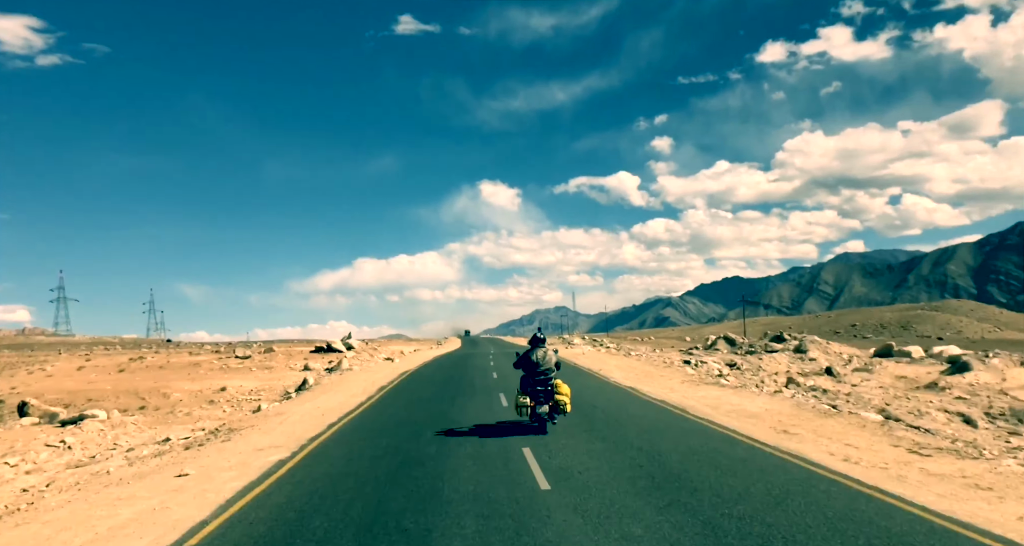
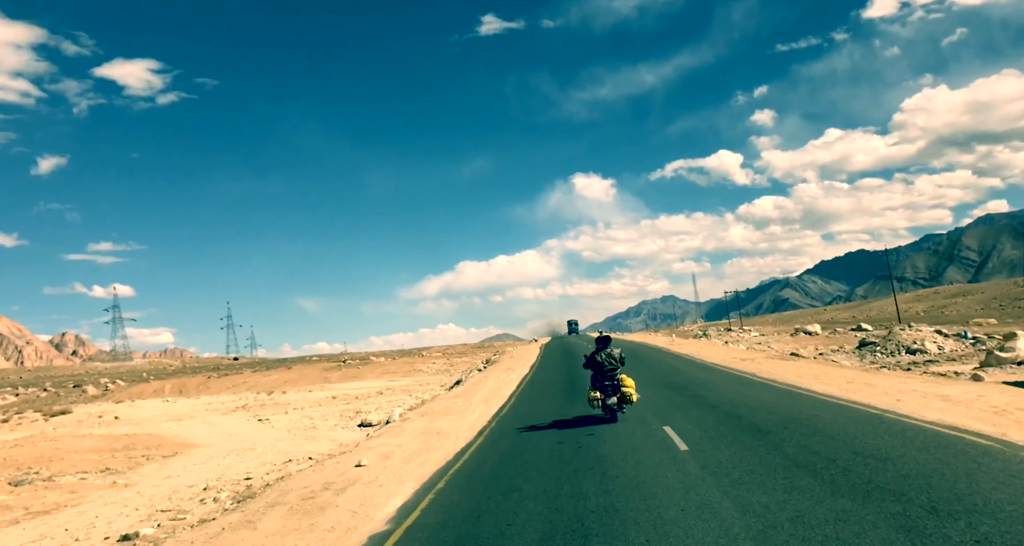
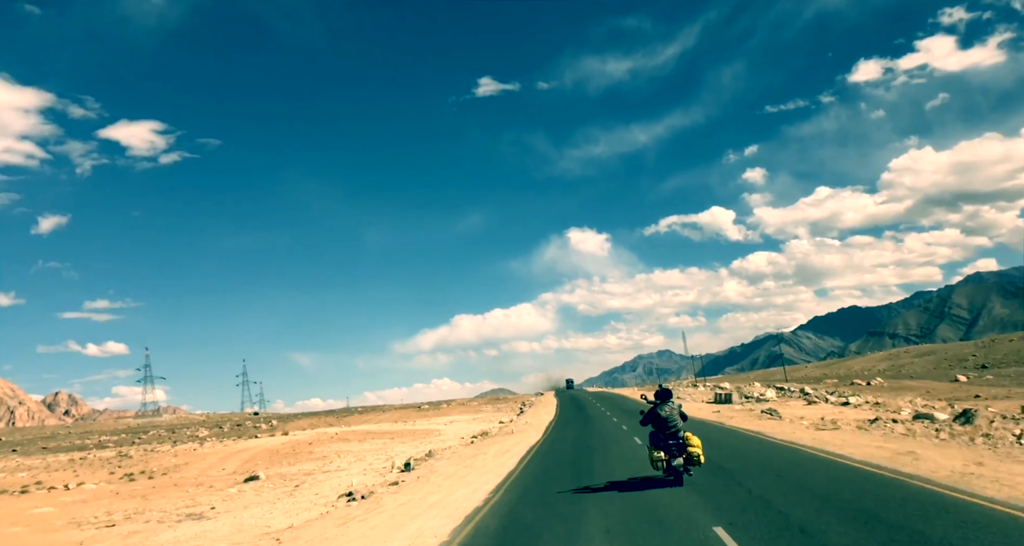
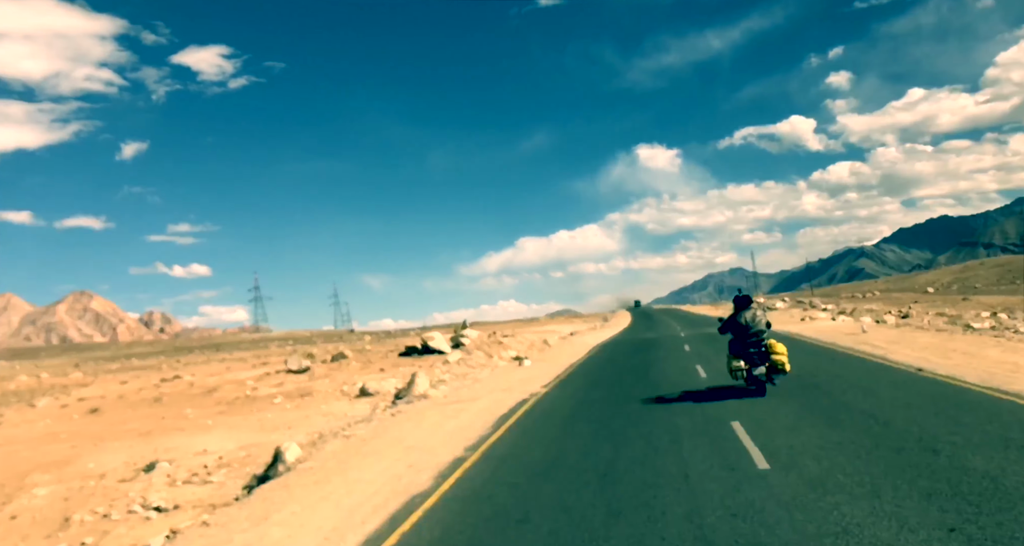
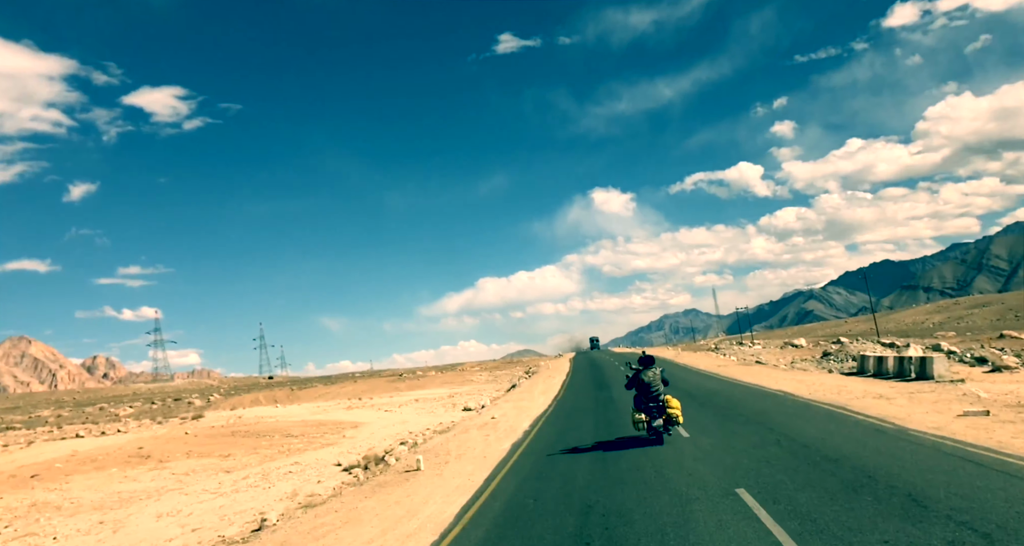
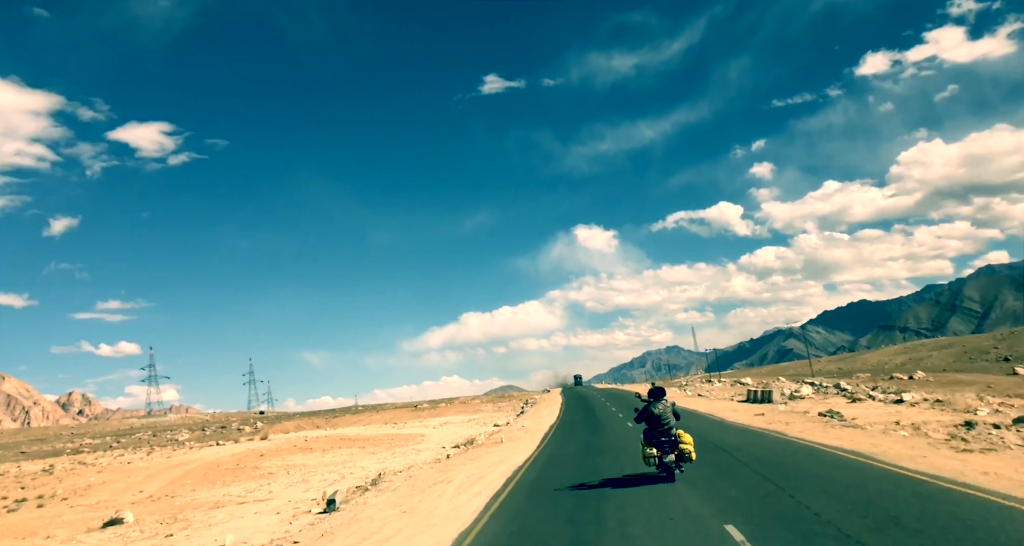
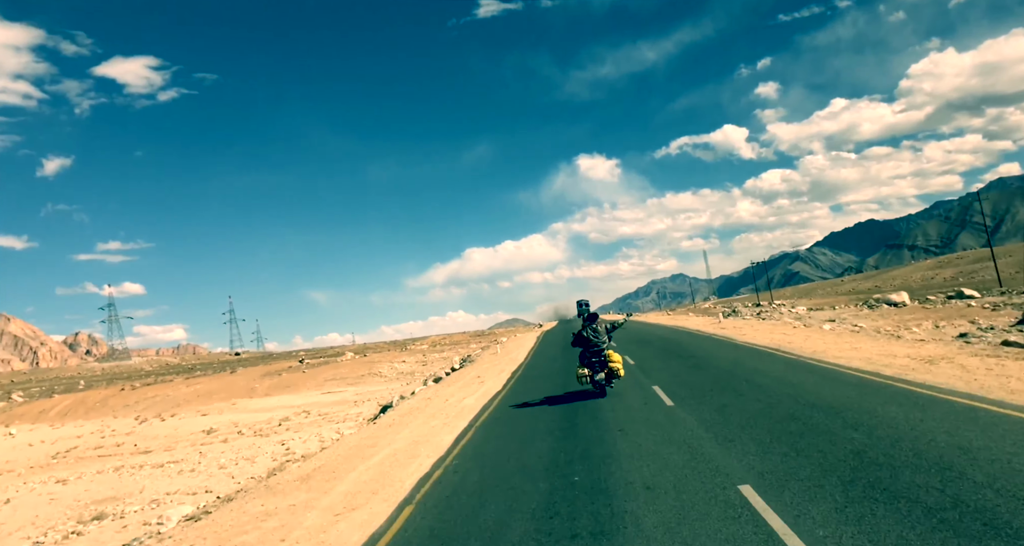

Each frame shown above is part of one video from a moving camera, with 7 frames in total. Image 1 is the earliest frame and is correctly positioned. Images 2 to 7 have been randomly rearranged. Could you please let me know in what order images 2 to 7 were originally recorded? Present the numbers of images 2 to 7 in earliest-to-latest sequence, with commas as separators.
4, 3, 6, 5, 2, 7
